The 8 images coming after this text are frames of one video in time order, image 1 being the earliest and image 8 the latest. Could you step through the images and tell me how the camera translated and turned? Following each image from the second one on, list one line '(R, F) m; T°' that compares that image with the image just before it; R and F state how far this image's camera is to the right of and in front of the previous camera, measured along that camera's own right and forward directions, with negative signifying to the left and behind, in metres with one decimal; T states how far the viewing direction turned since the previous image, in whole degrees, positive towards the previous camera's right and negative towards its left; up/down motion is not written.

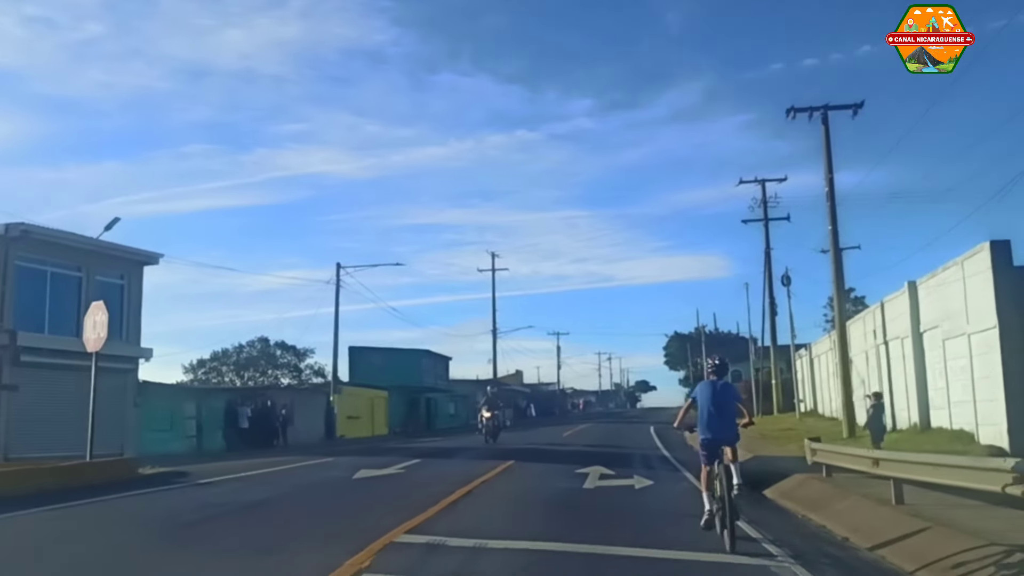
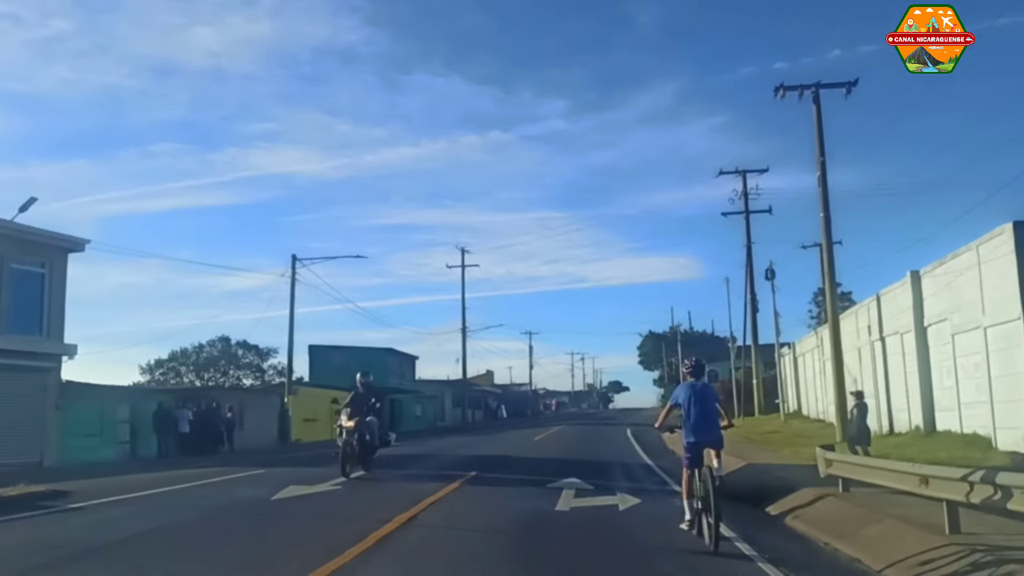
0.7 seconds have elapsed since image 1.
(+0.2, +2.9) m; +2°
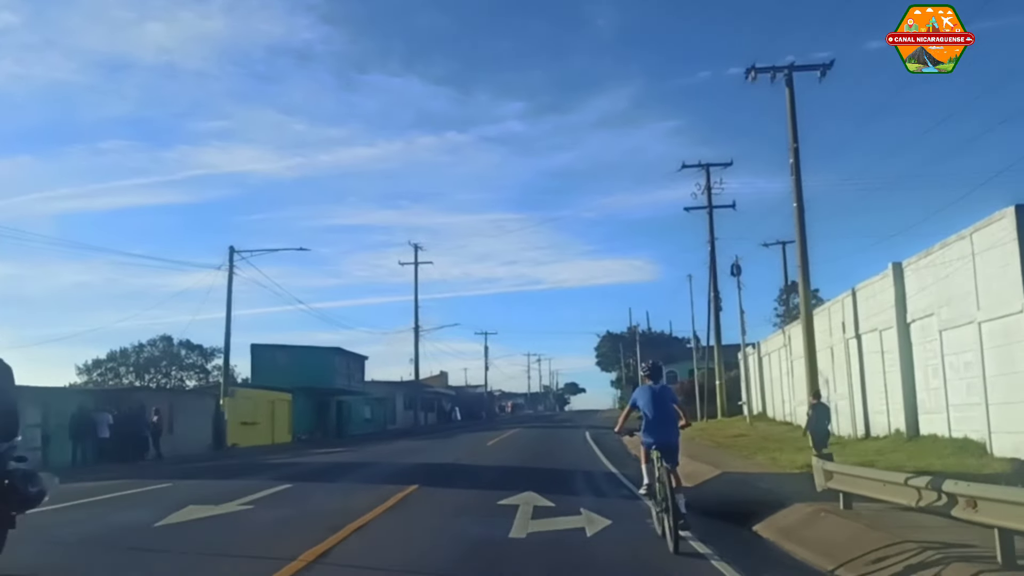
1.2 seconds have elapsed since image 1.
(+0.1, +2.4) m; +3°
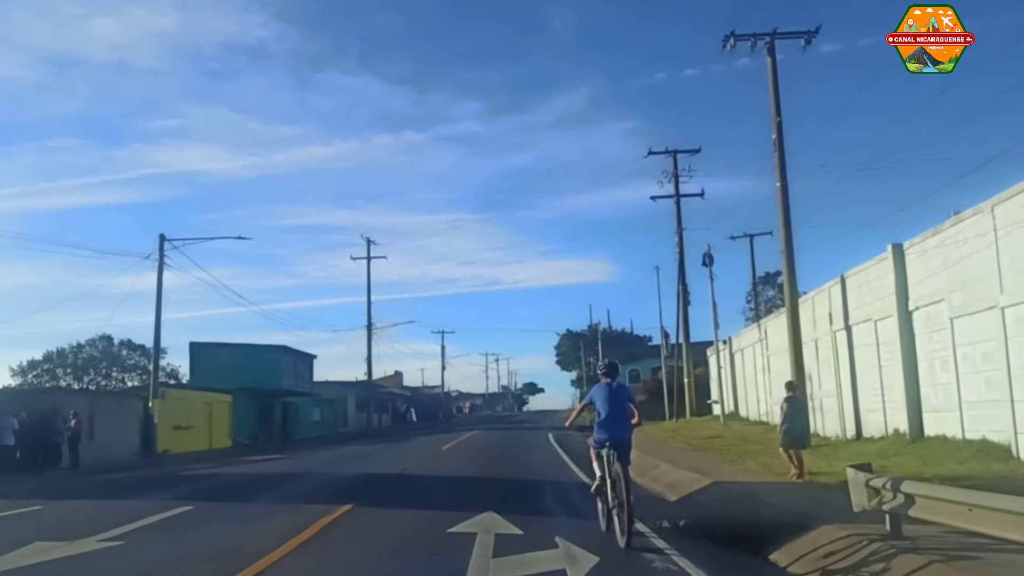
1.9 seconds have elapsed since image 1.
(0.0, +2.9) m; +3°
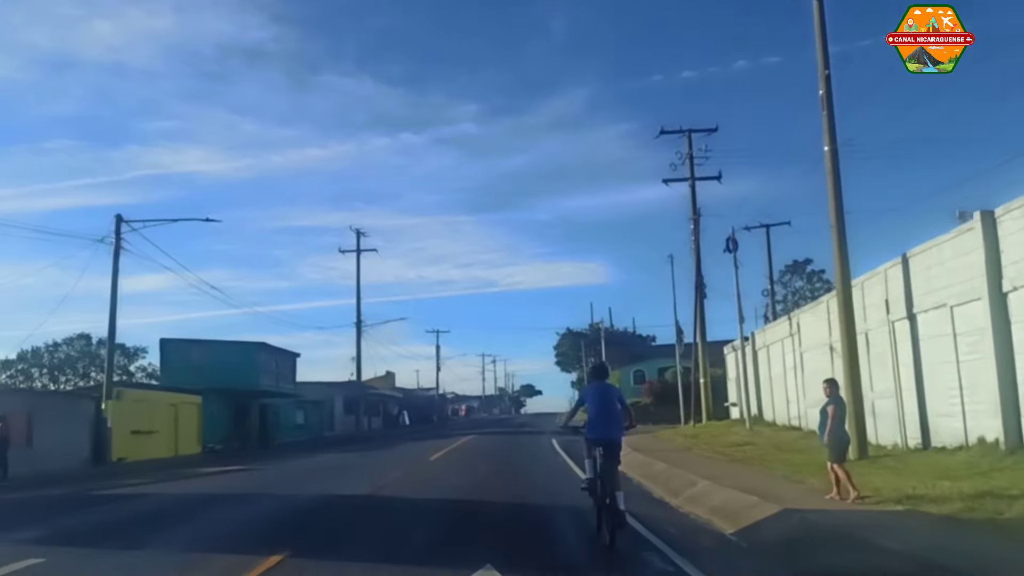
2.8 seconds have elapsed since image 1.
(-0.1, +4.2) m; 0°
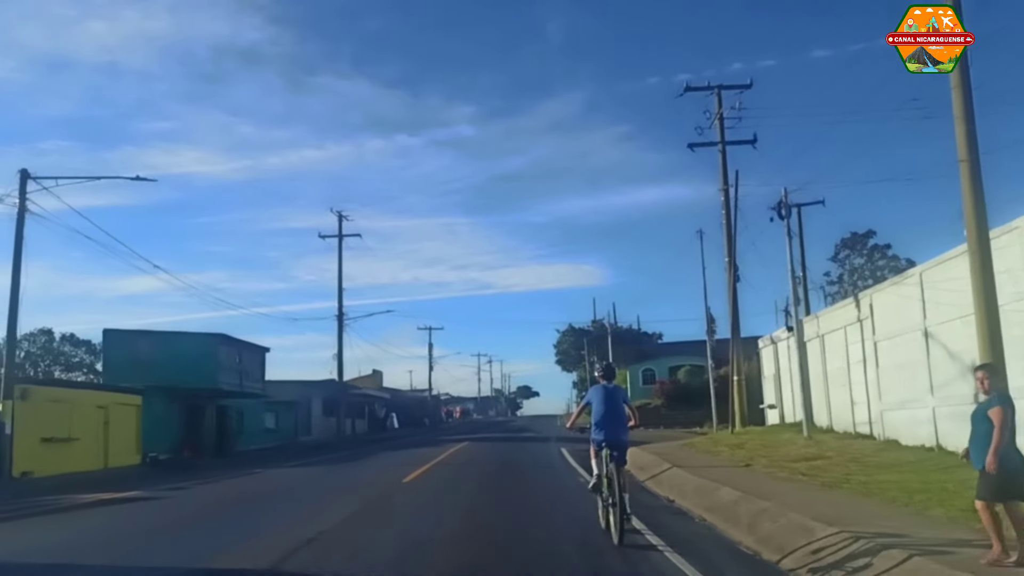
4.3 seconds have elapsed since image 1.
(-0.2, +6.5) m; 0°
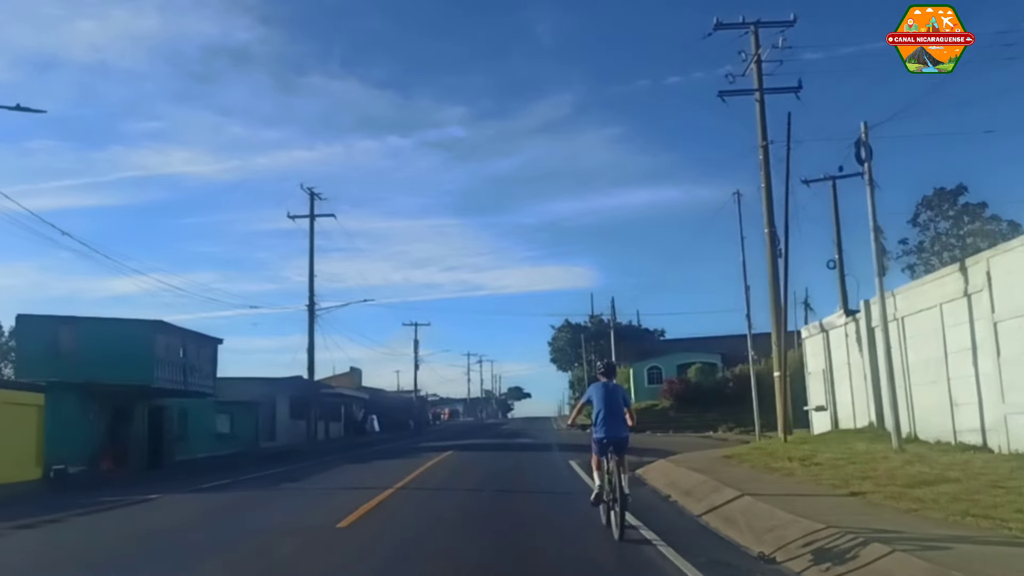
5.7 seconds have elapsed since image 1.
(-0.1, +6.6) m; +1°
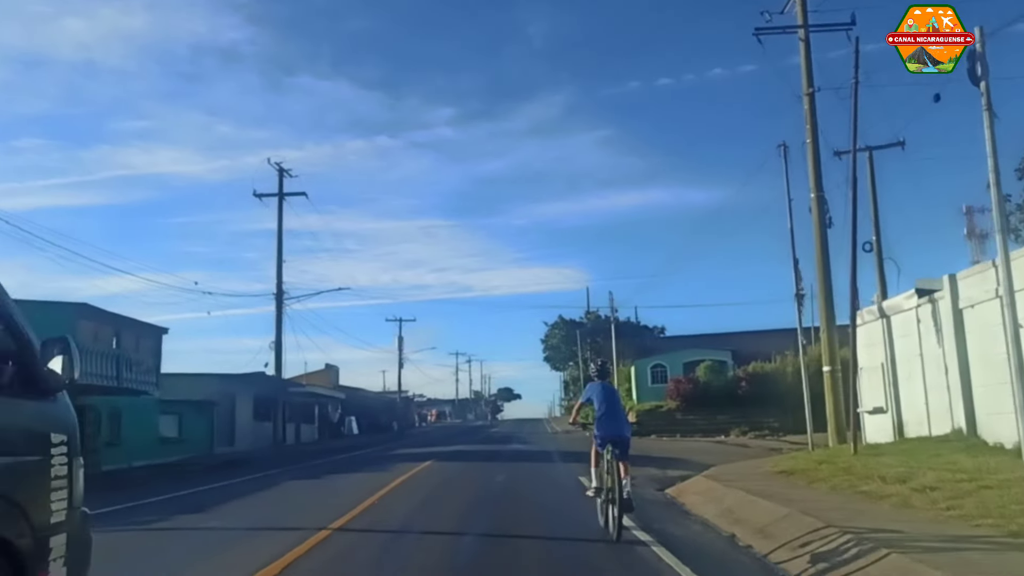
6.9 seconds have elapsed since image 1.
(-0.1, +5.4) m; +1°
